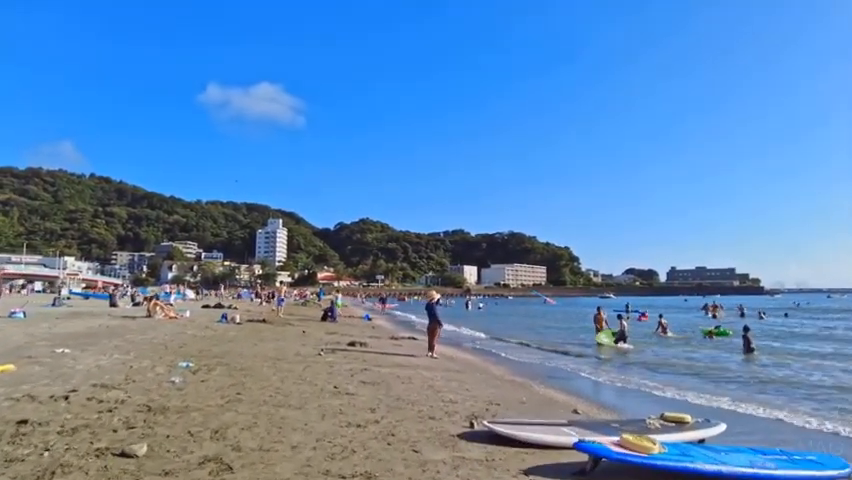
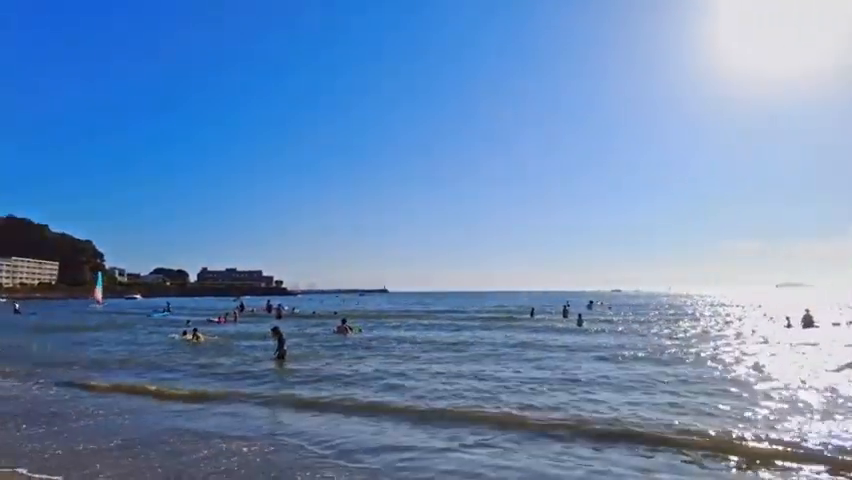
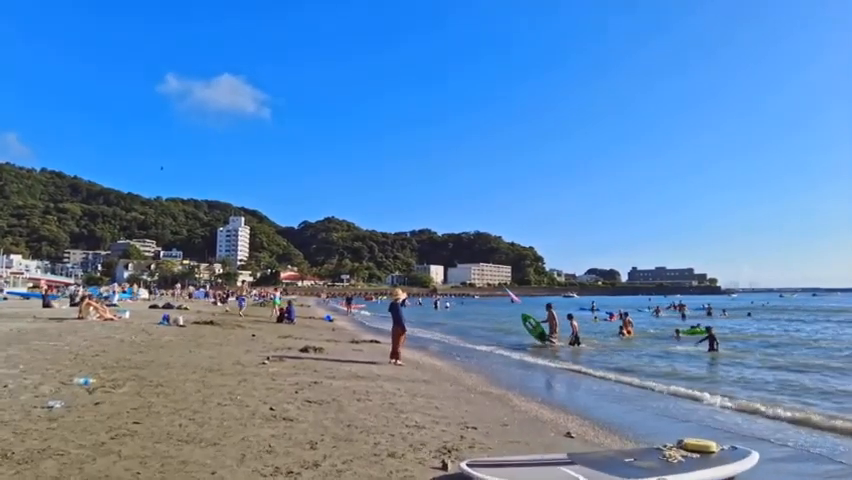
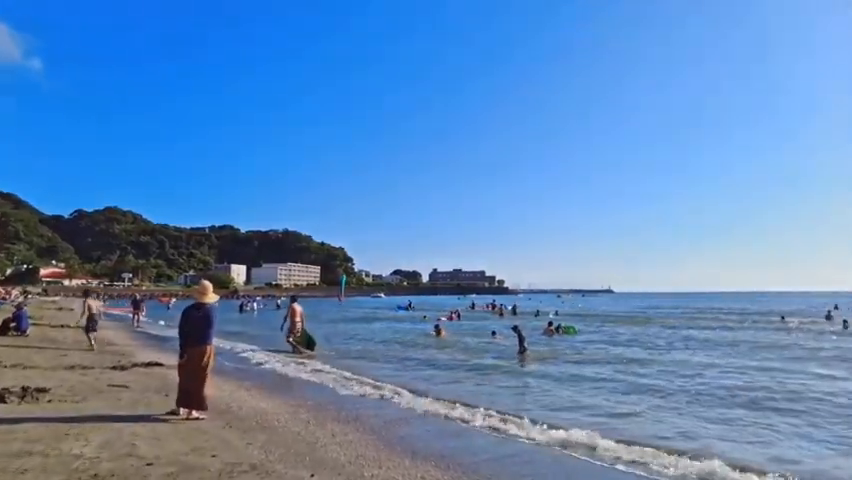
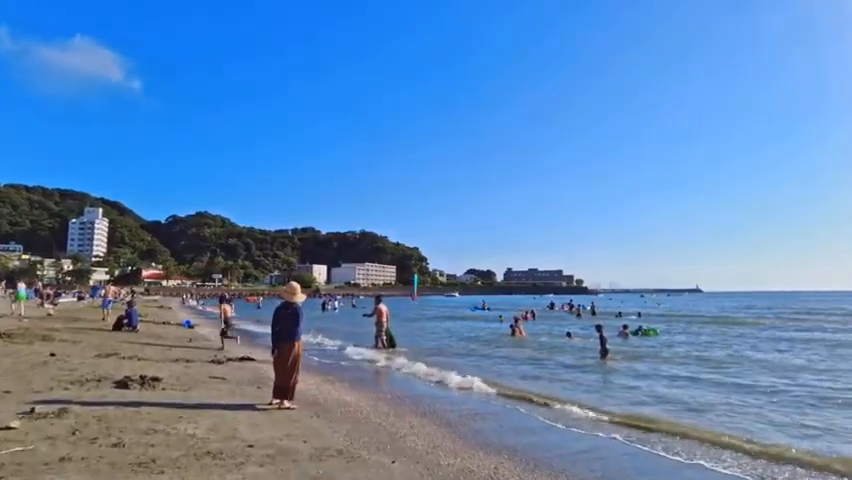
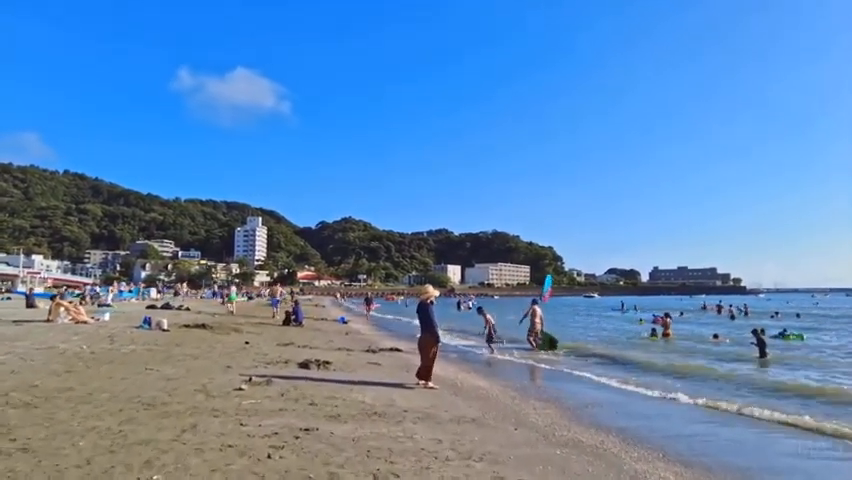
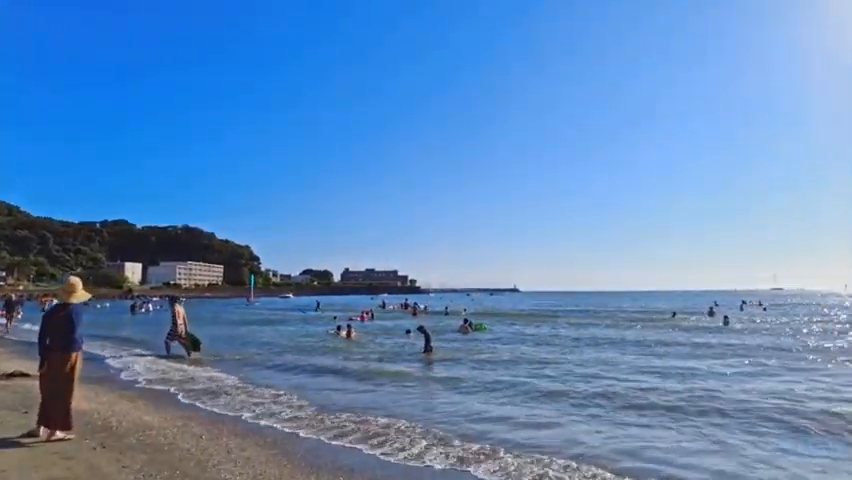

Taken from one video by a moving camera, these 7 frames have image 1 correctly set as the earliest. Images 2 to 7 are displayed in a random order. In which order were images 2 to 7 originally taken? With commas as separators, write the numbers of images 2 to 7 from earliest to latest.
3, 6, 5, 4, 7, 2
